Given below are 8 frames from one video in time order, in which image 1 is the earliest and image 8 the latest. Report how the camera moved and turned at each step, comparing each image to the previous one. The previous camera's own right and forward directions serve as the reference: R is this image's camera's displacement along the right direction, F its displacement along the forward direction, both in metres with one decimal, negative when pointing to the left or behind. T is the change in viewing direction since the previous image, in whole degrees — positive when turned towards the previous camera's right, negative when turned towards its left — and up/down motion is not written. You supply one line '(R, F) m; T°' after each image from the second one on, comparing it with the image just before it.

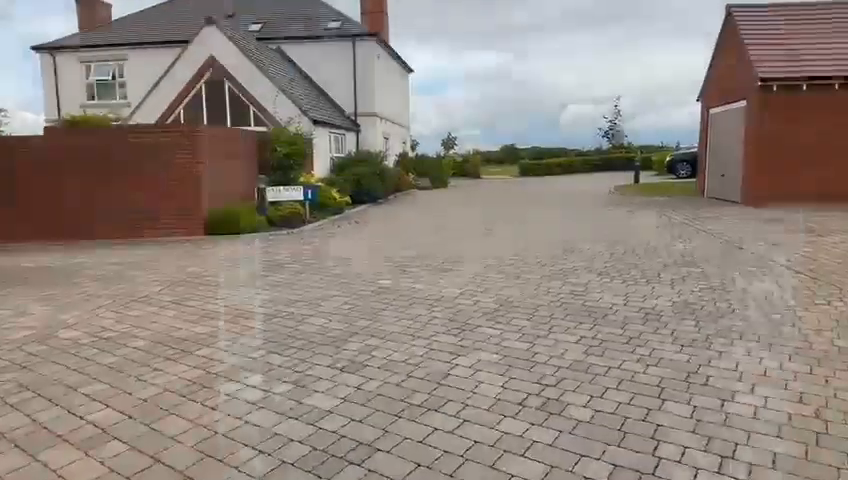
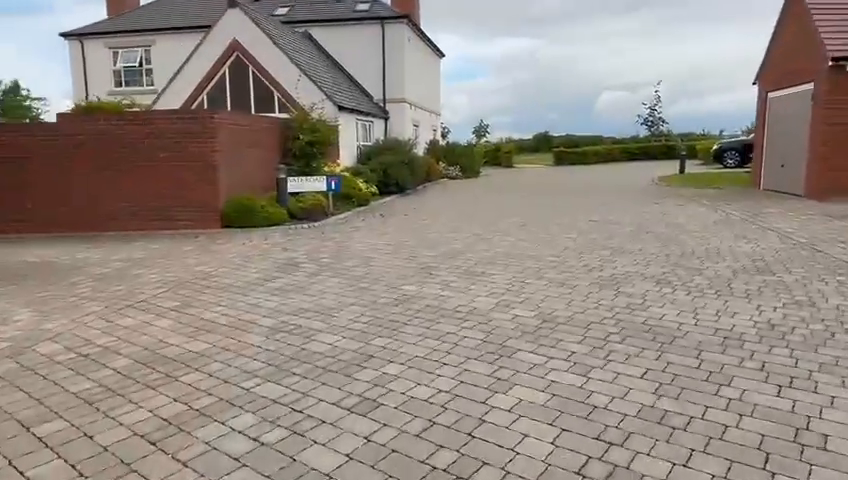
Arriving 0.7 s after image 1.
(0.0, +0.9) m; -3°
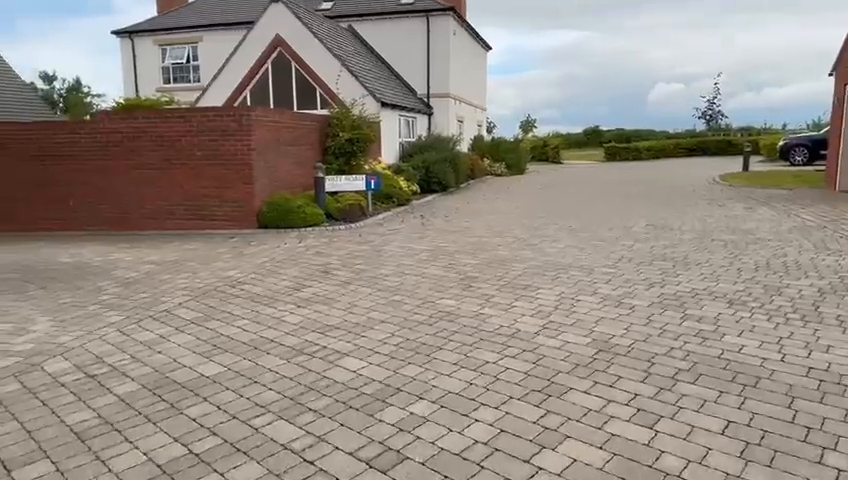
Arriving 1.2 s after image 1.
(0.0, +0.6) m; -4°
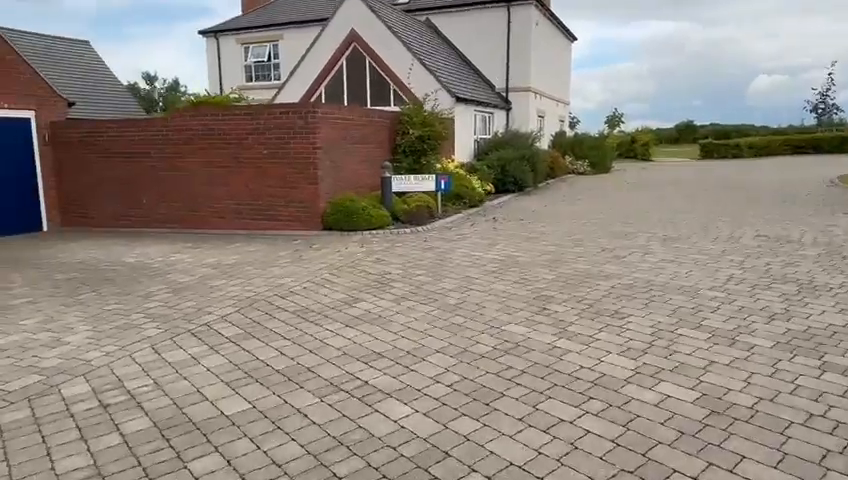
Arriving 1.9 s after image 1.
(+0.1, +0.8) m; -8°
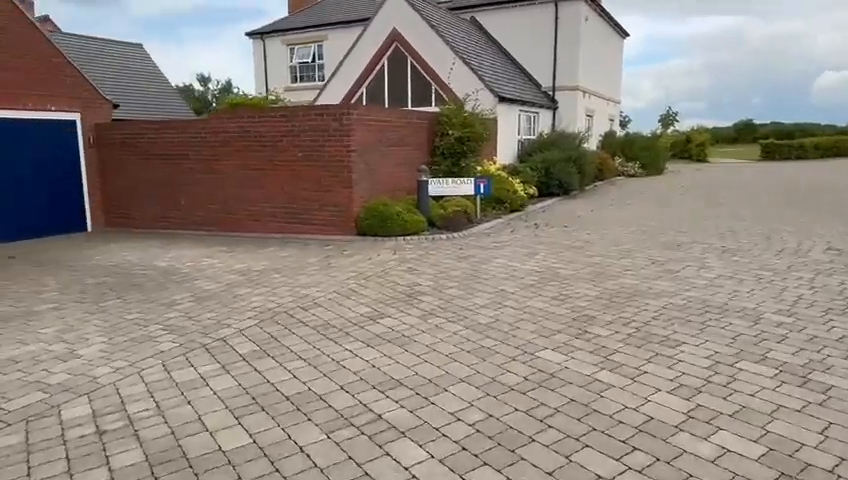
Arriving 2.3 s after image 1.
(+0.1, +0.4) m; -5°
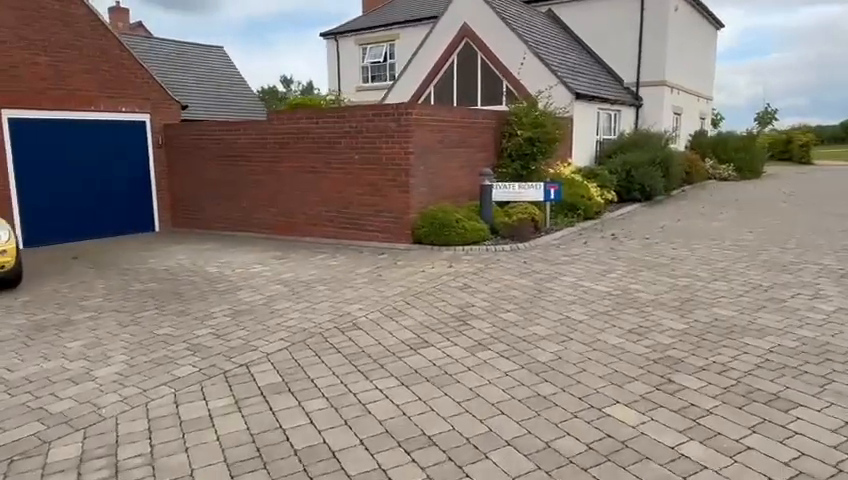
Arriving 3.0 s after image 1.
(+0.2, +0.8) m; -7°
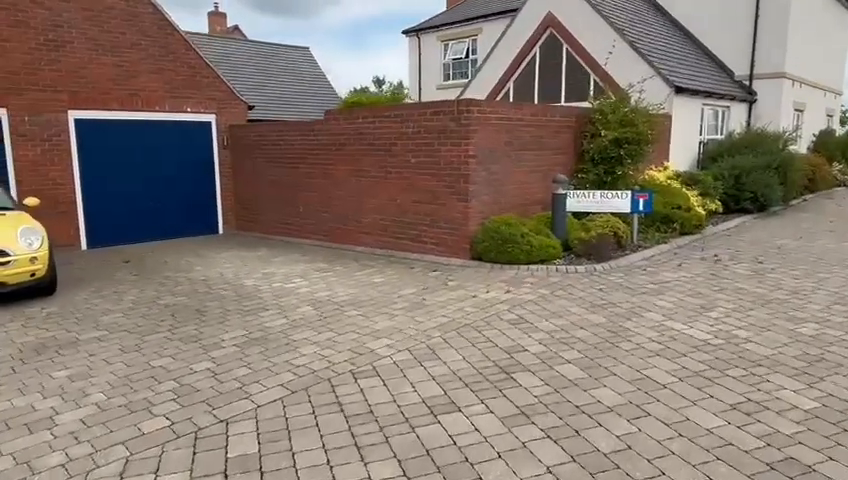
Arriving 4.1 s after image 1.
(+0.4, +1.1) m; -9°
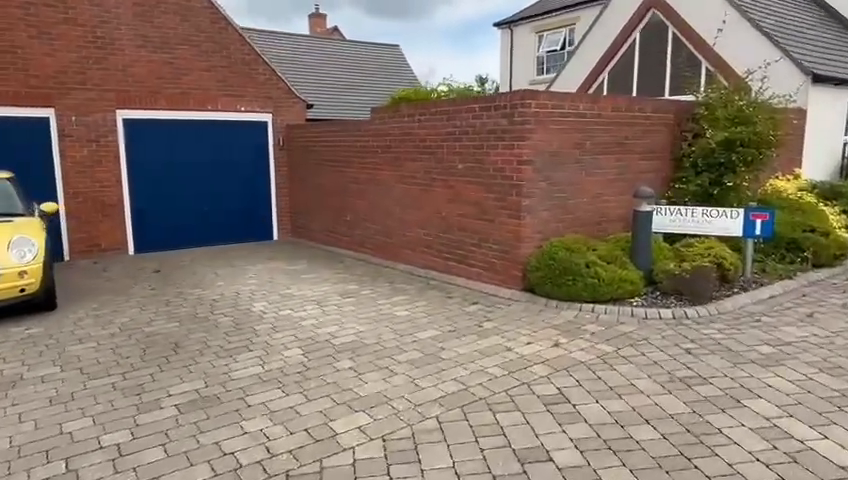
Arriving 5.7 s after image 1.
(+0.7, +1.5) m; -10°
